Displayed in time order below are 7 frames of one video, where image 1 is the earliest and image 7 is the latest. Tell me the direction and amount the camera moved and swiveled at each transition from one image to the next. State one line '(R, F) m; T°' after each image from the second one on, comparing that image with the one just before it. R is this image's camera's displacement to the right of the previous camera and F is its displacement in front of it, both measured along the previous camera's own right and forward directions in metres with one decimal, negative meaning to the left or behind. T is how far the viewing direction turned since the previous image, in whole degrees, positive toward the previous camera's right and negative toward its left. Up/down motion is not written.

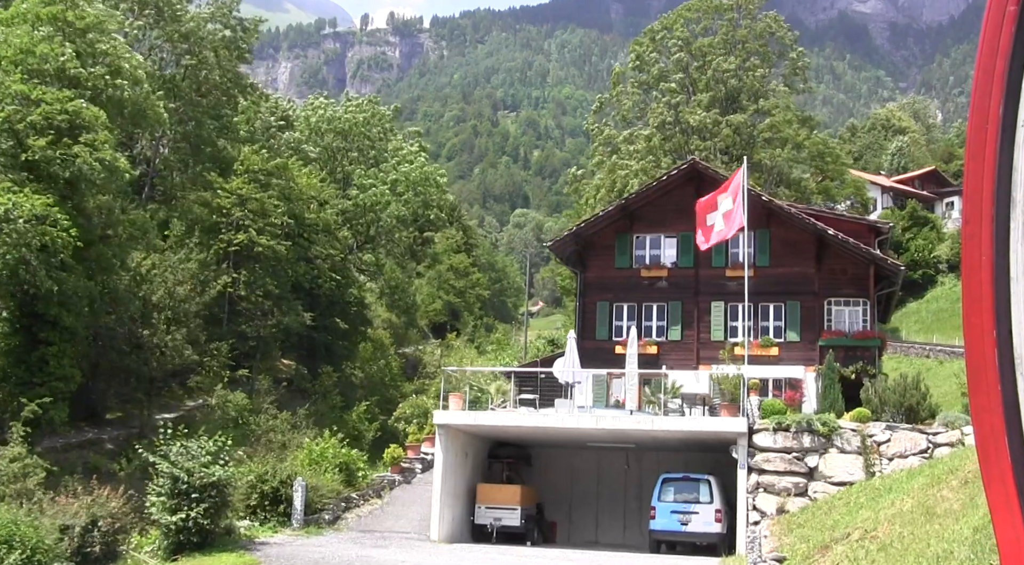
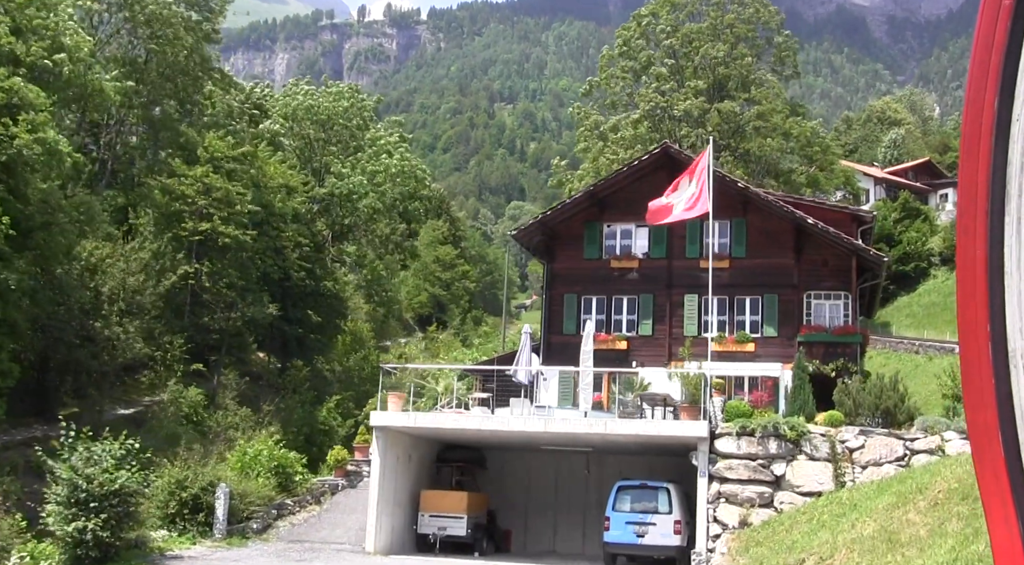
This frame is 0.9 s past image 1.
(+0.8, +1.5) m; 0°
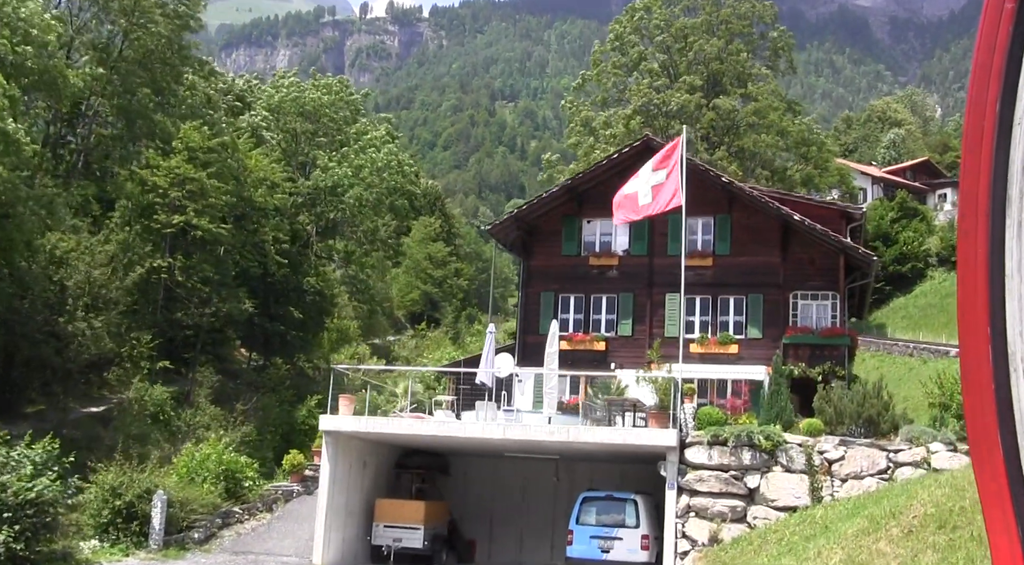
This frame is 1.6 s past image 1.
(+0.6, +1.1) m; 0°
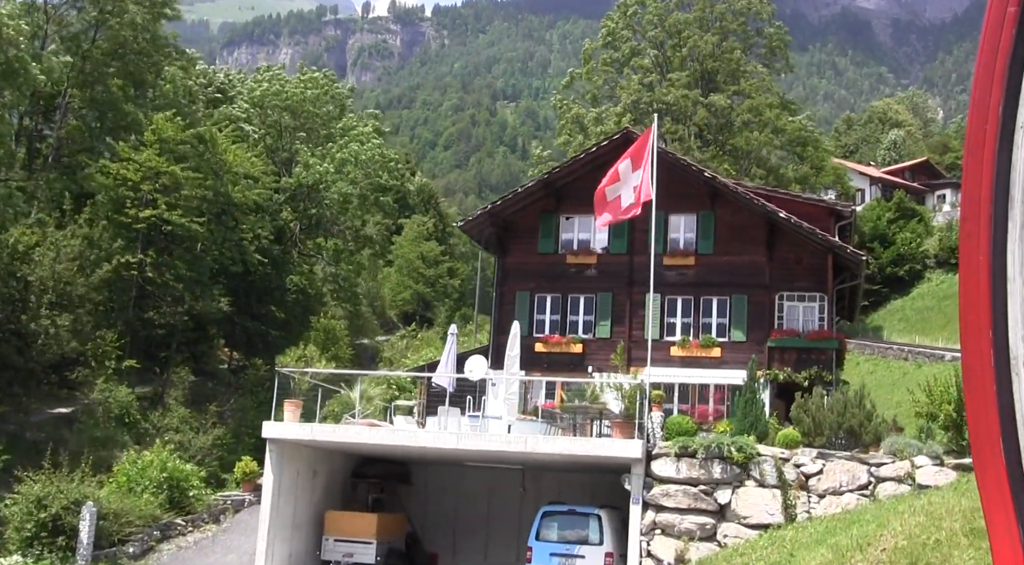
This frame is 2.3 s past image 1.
(+0.6, +1.1) m; 0°
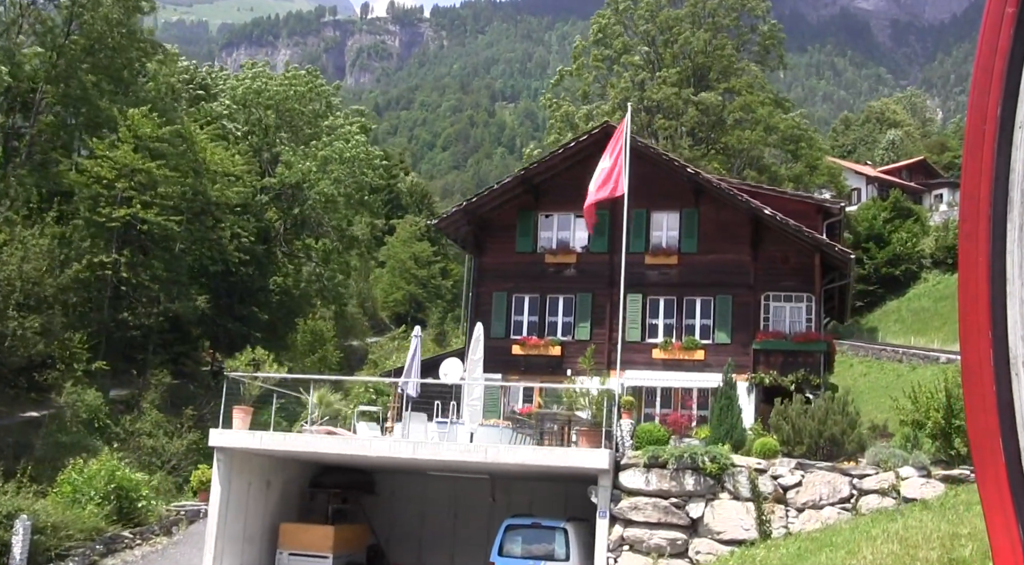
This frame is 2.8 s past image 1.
(+0.5, +0.9) m; 0°
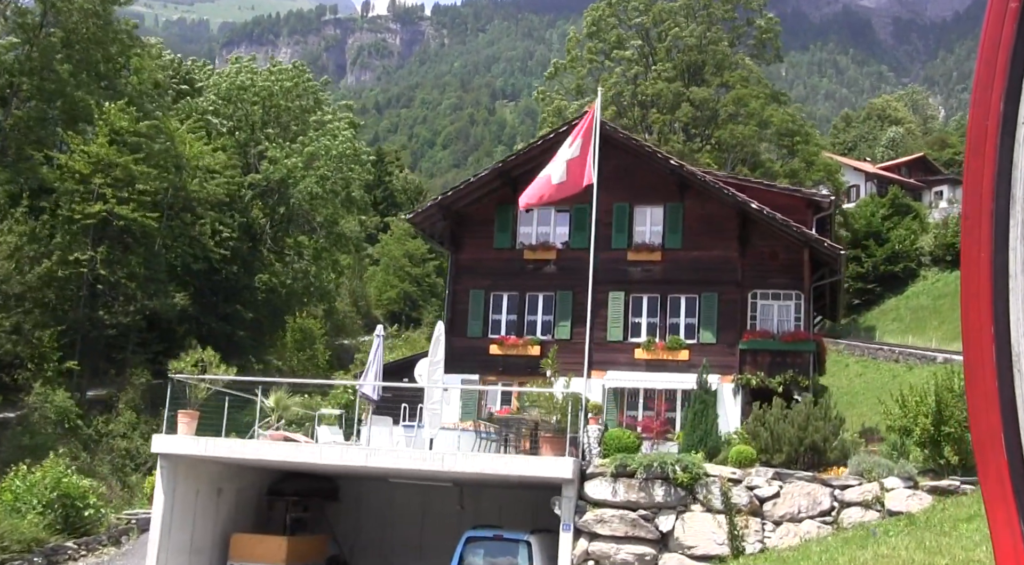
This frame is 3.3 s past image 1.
(+0.5, +0.9) m; 0°
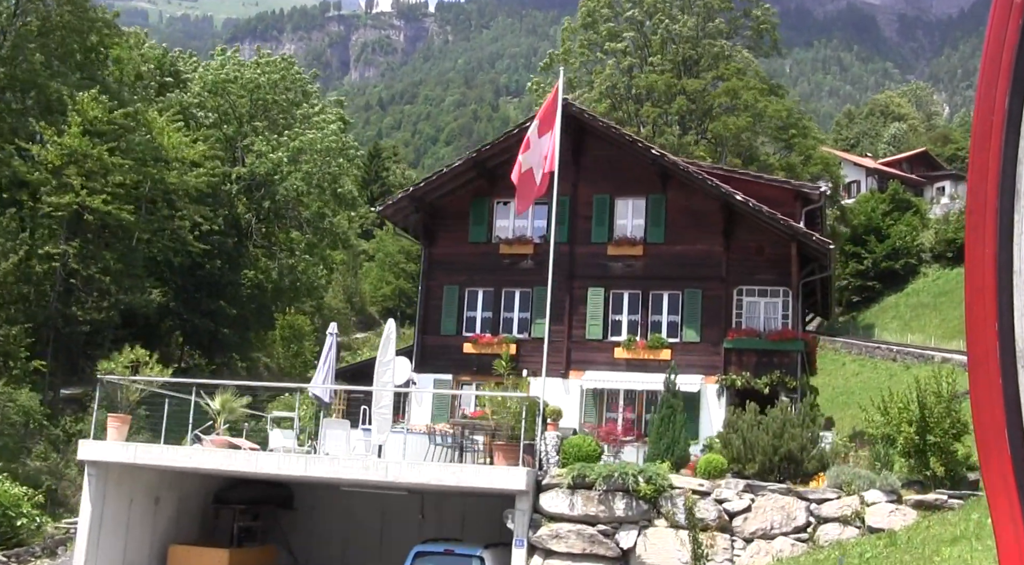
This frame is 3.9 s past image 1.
(+0.5, +1.0) m; 0°
